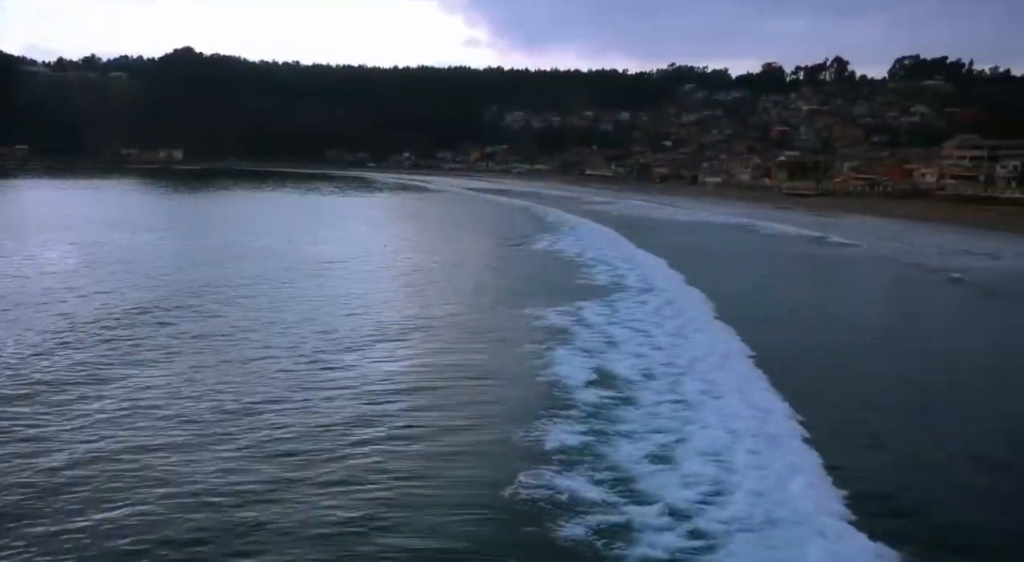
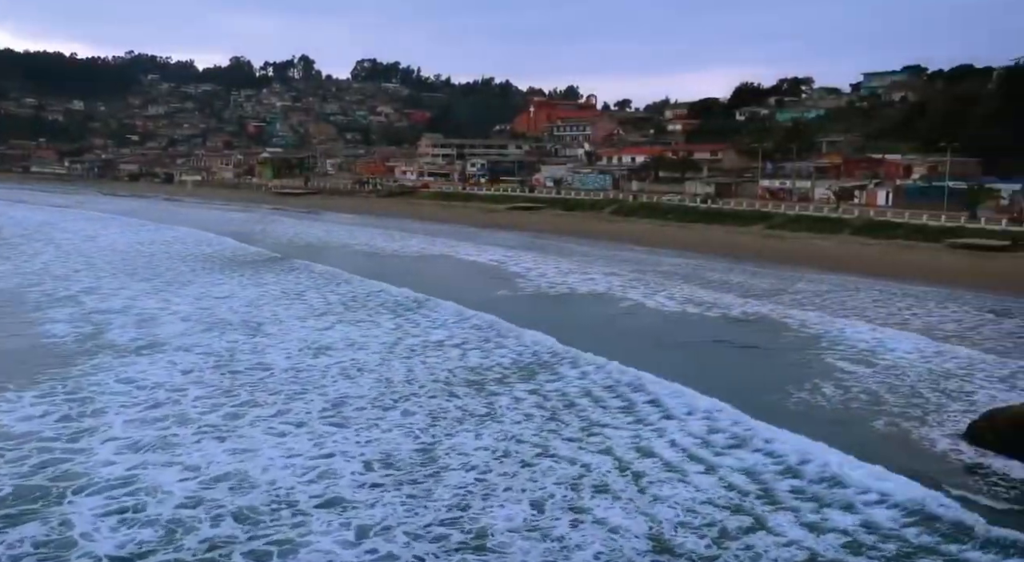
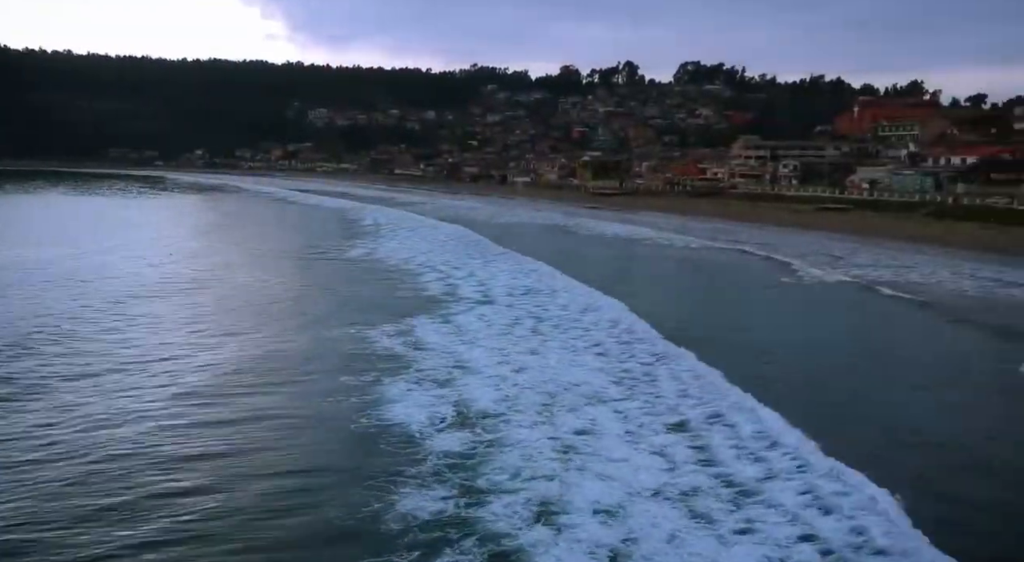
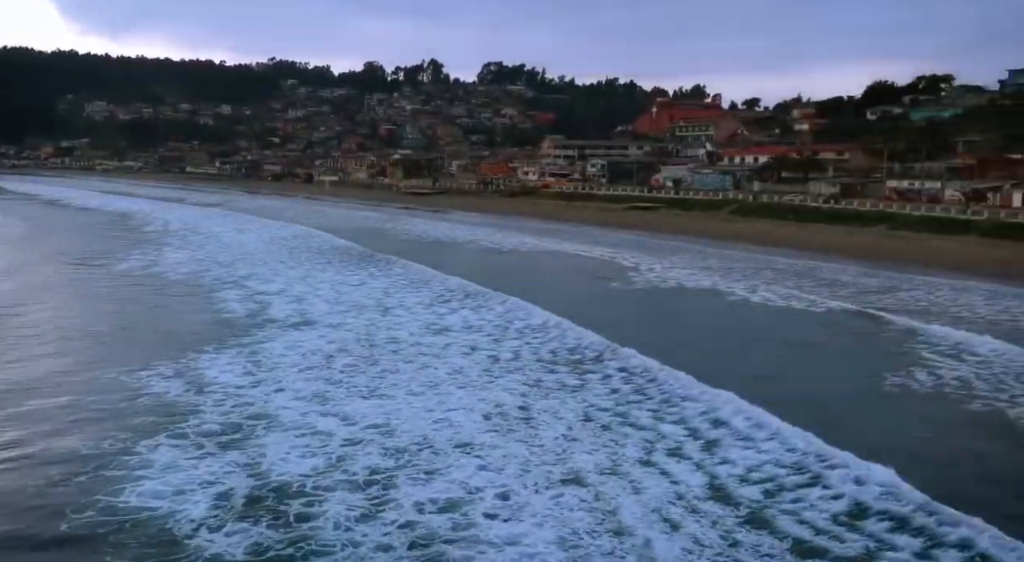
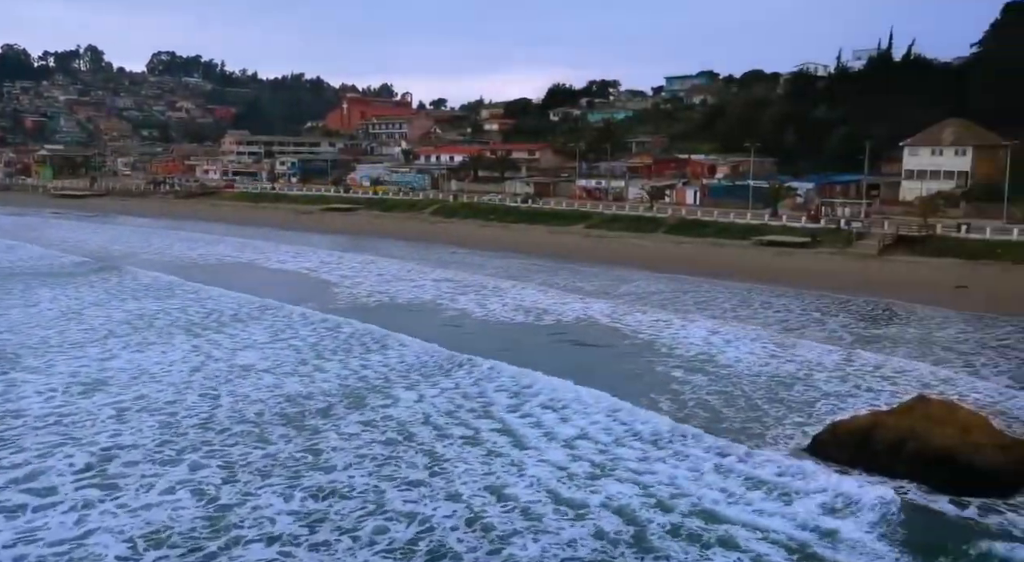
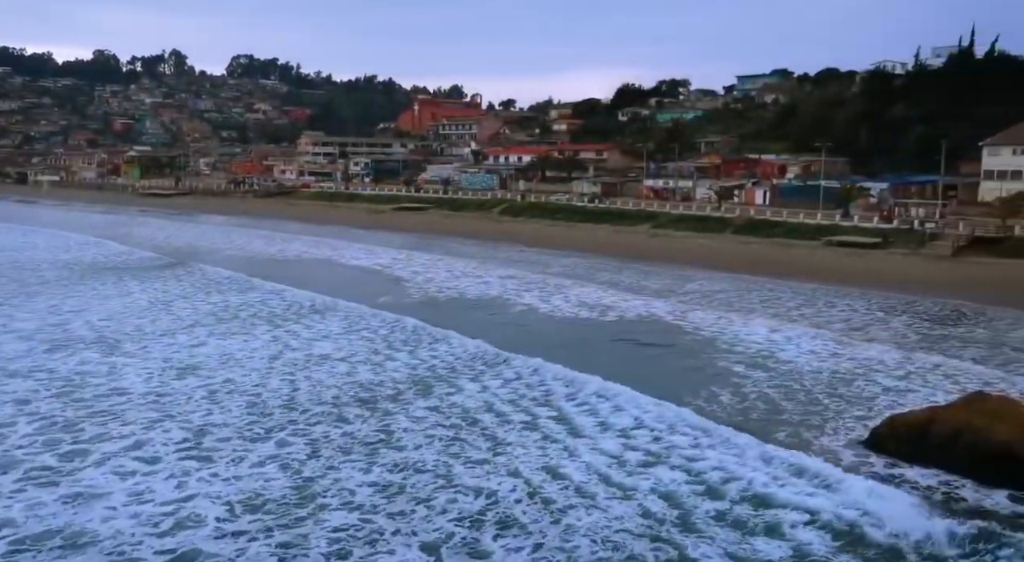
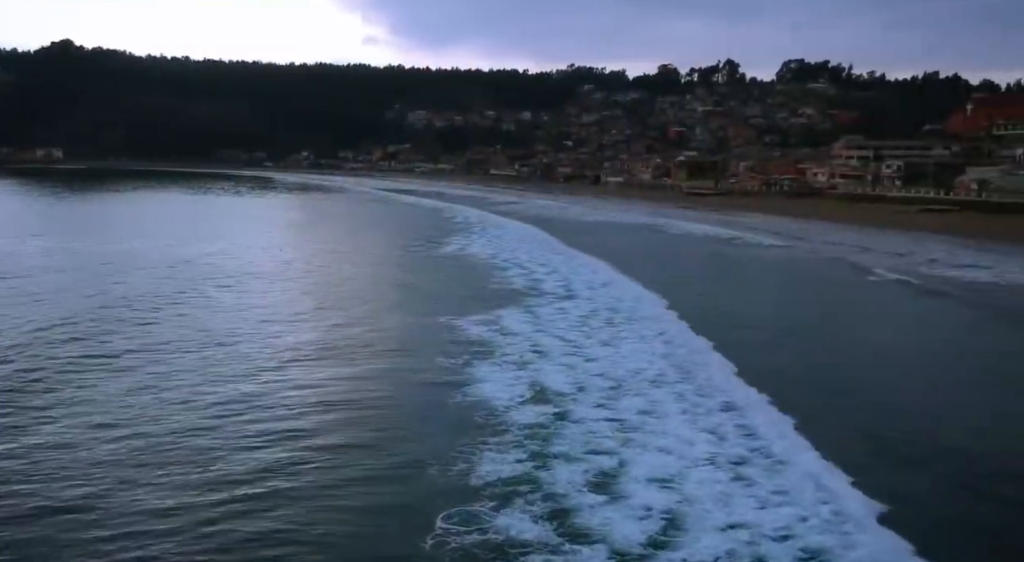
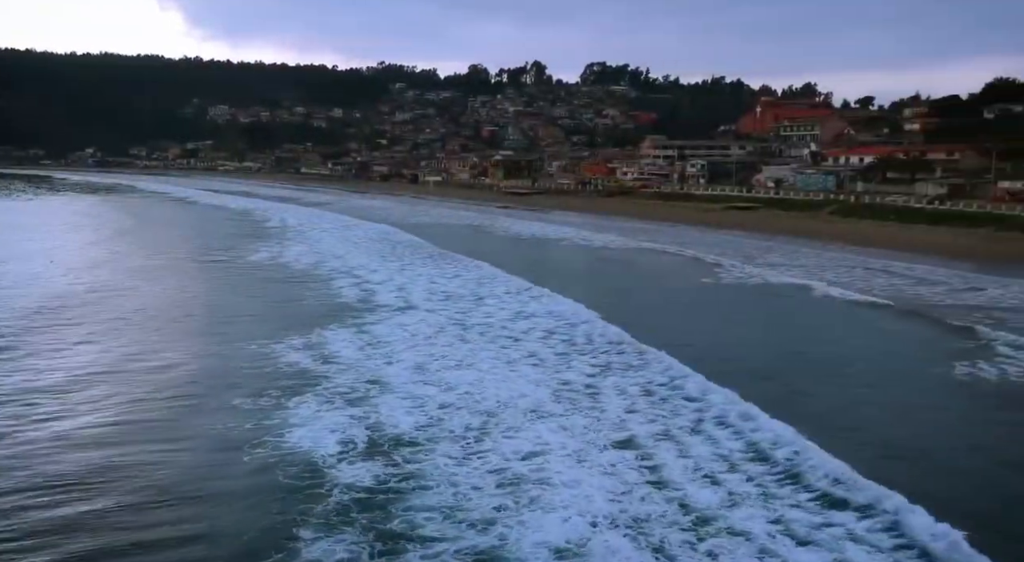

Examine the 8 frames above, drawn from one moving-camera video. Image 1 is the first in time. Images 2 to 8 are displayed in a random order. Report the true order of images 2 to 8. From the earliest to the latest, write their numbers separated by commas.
7, 3, 8, 4, 2, 6, 5
